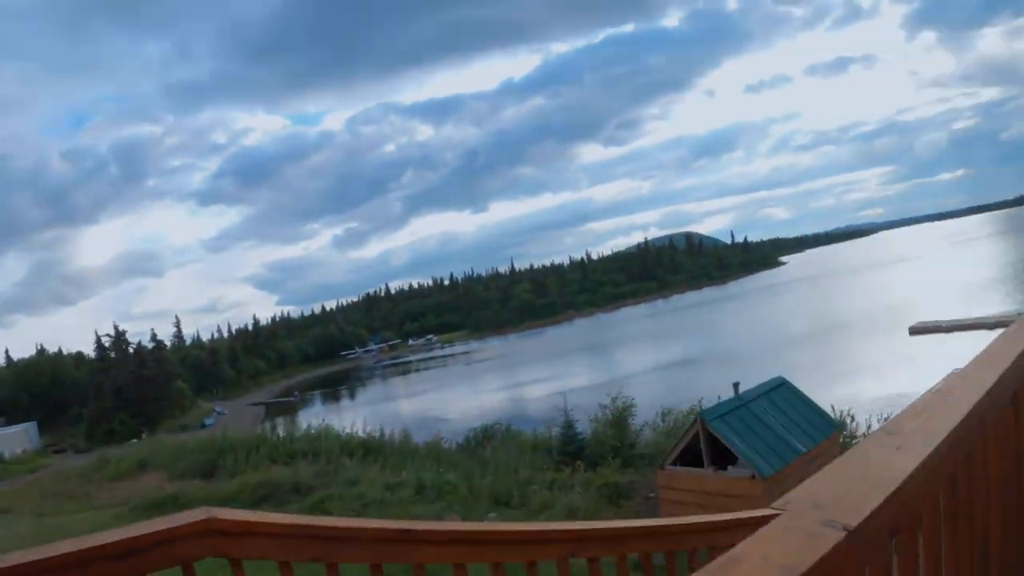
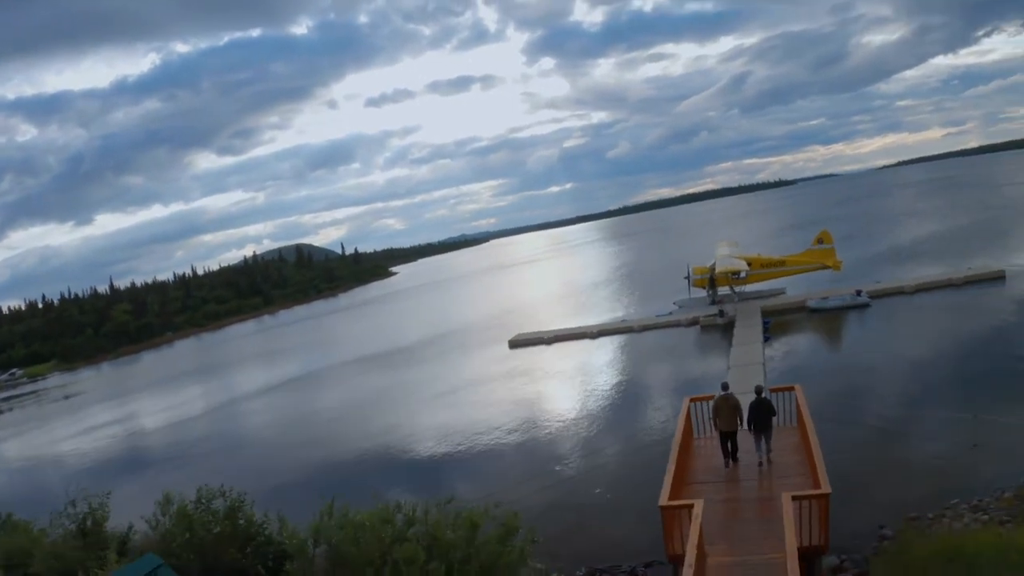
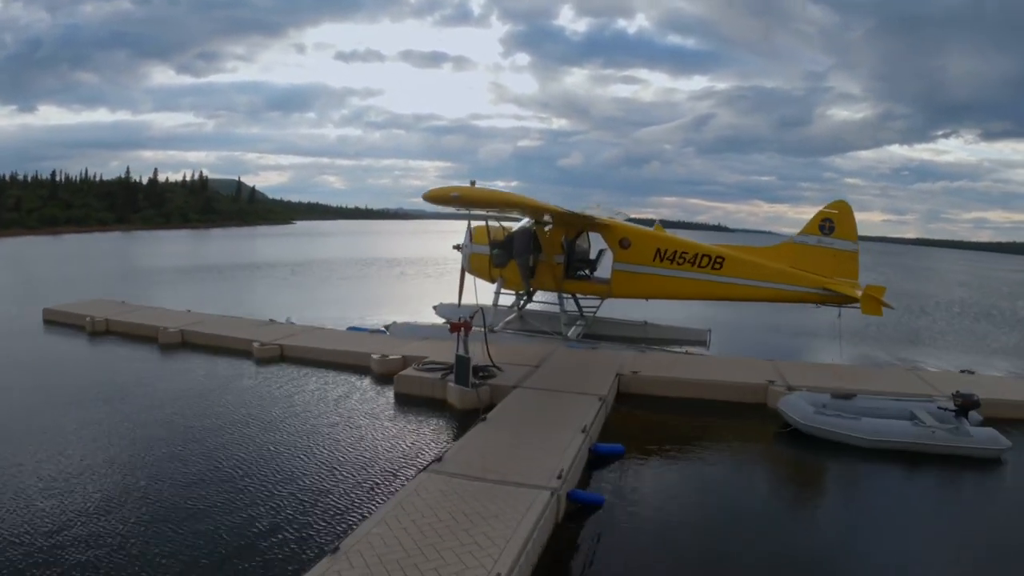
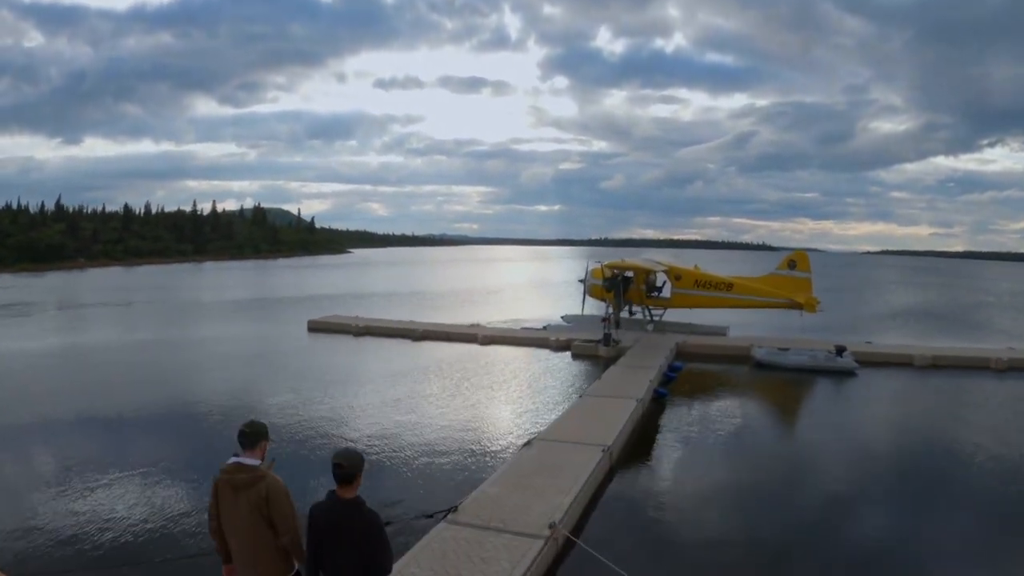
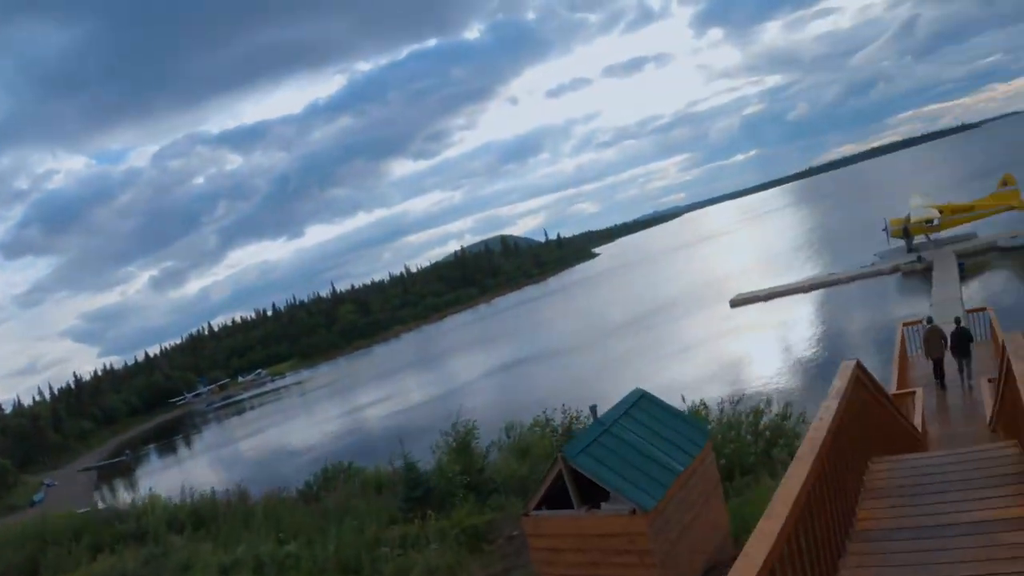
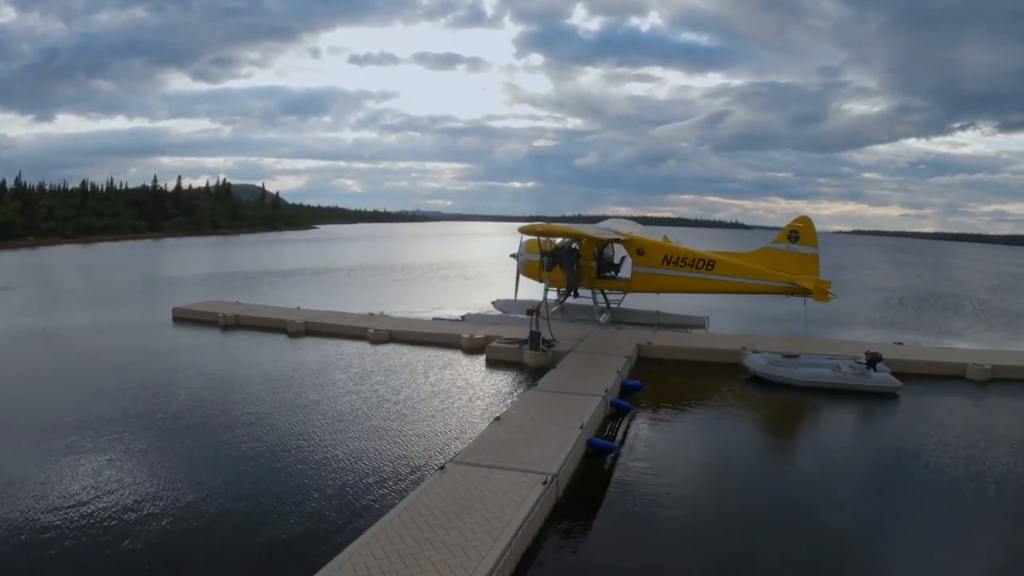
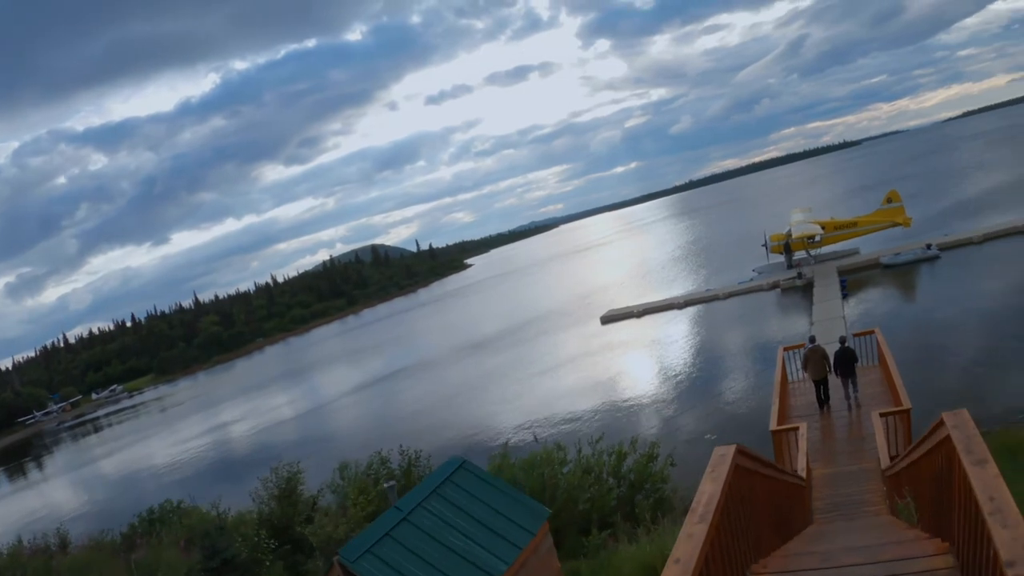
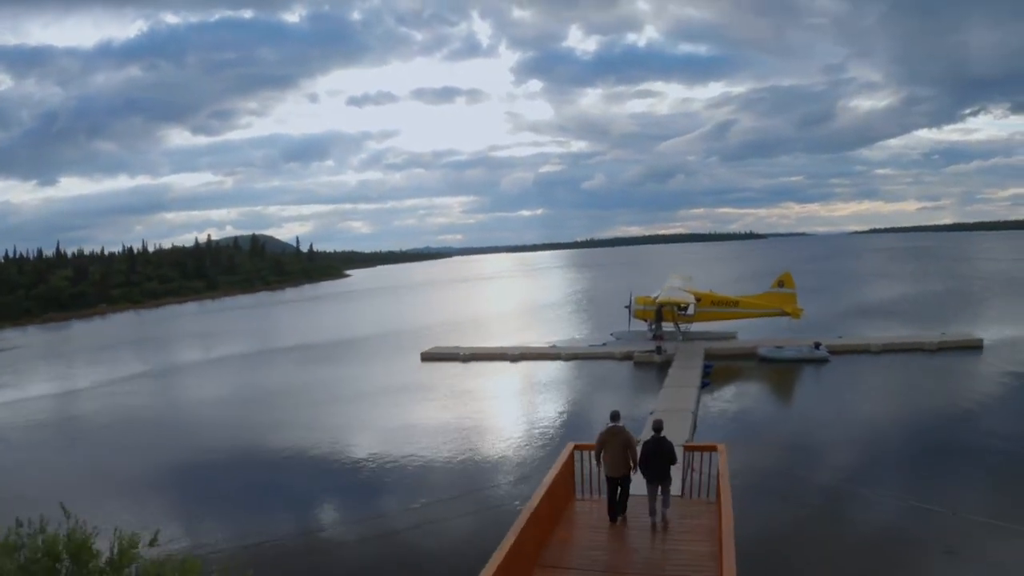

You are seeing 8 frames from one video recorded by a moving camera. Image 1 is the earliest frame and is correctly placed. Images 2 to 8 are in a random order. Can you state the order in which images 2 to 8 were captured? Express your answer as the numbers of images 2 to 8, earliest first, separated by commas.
5, 7, 2, 8, 4, 6, 3
